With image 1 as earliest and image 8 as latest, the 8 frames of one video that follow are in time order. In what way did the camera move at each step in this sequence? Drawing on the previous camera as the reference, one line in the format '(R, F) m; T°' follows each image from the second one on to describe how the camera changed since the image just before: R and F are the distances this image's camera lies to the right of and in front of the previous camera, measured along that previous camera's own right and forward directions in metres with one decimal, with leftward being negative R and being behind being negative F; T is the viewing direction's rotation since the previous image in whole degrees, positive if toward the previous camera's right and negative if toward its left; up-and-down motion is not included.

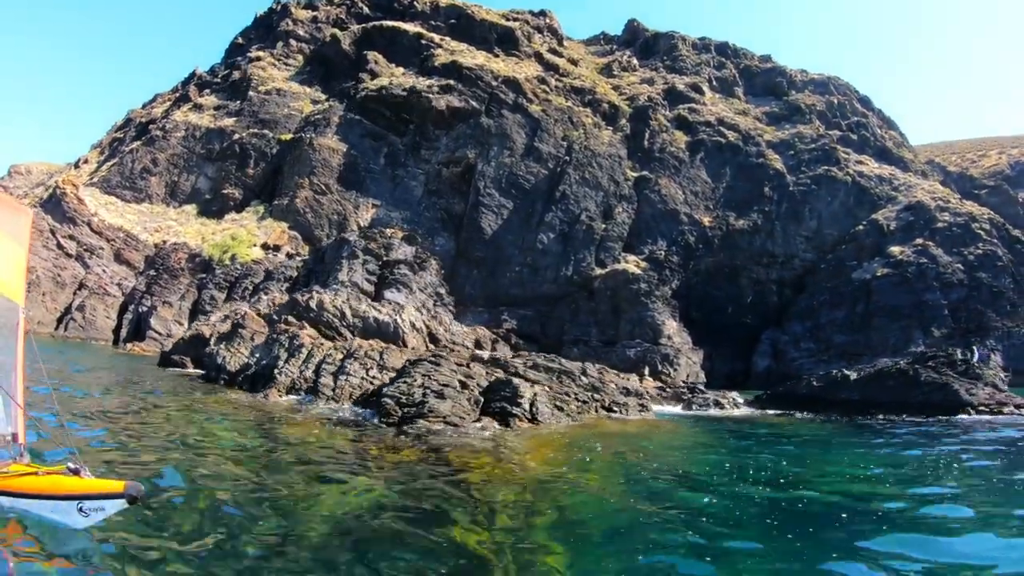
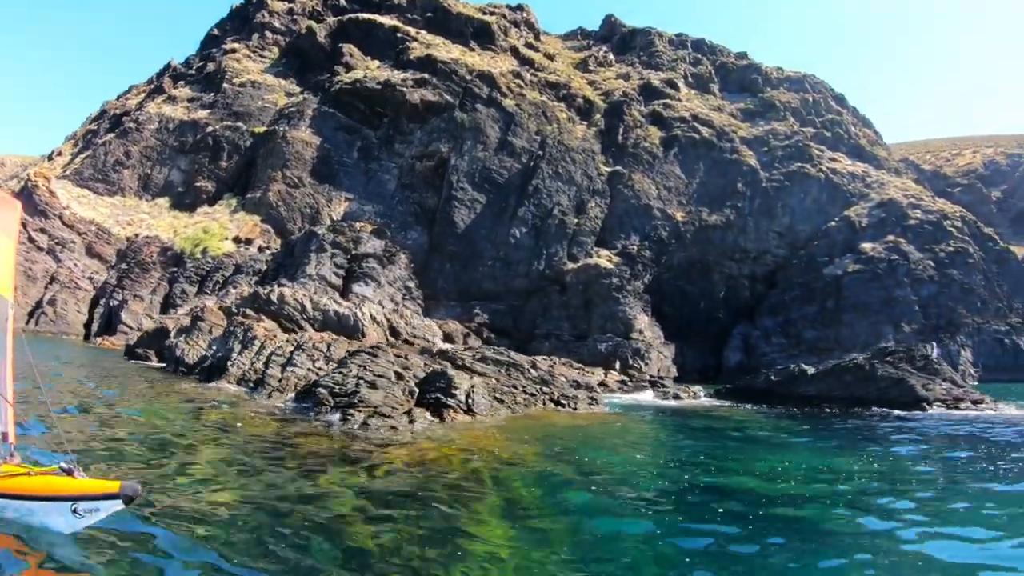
(+0.9, 0.0) m; +1°
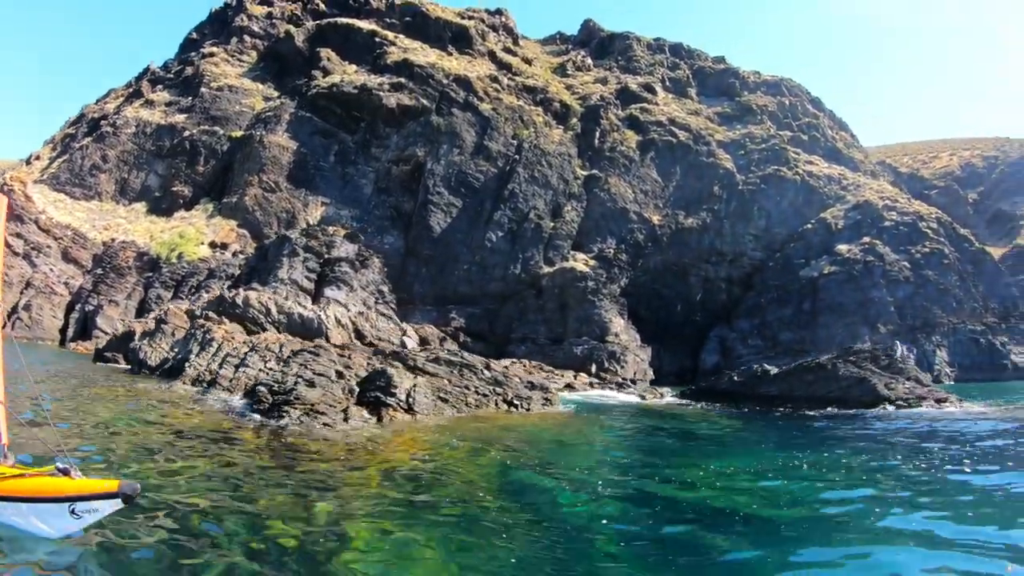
(+0.8, -0.1) m; +1°
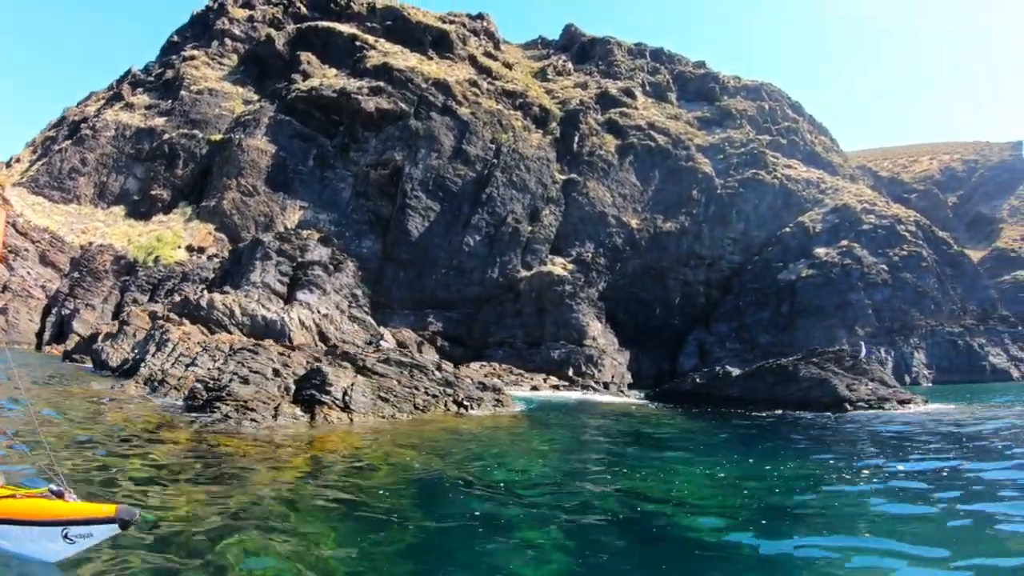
(+0.8, -0.1) m; +1°
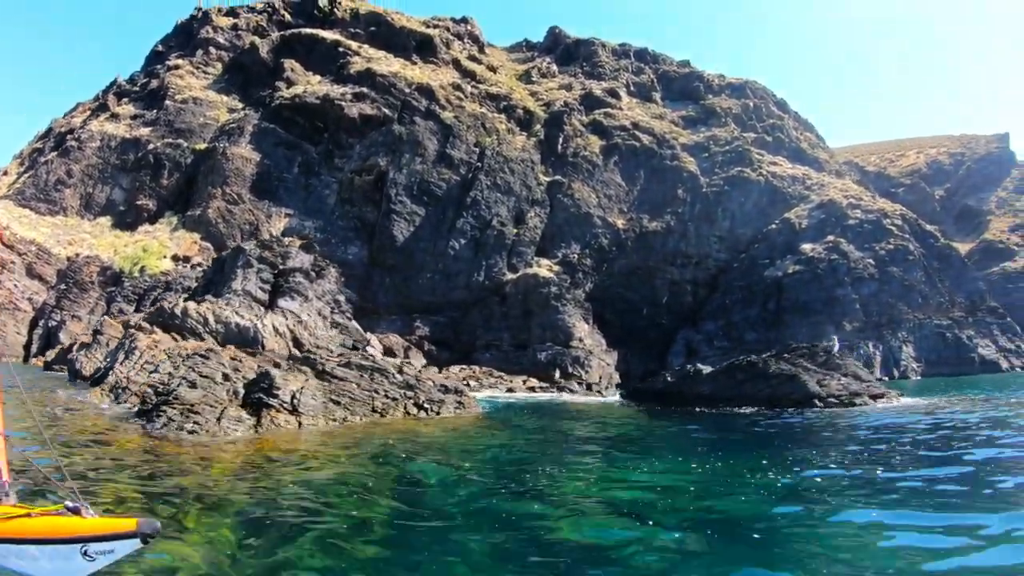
(+0.6, -0.1) m; 0°
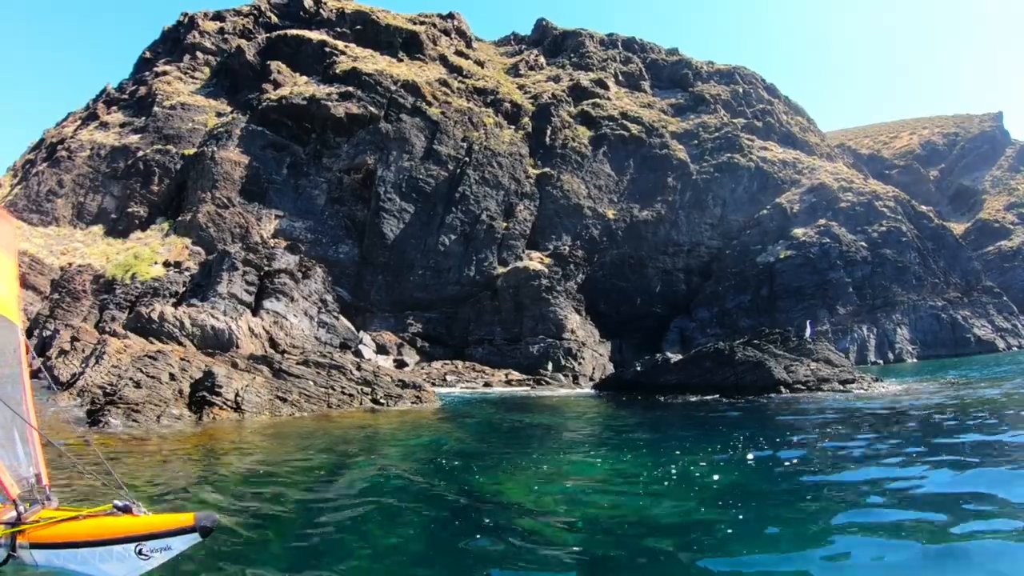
(+0.8, 0.0) m; 0°
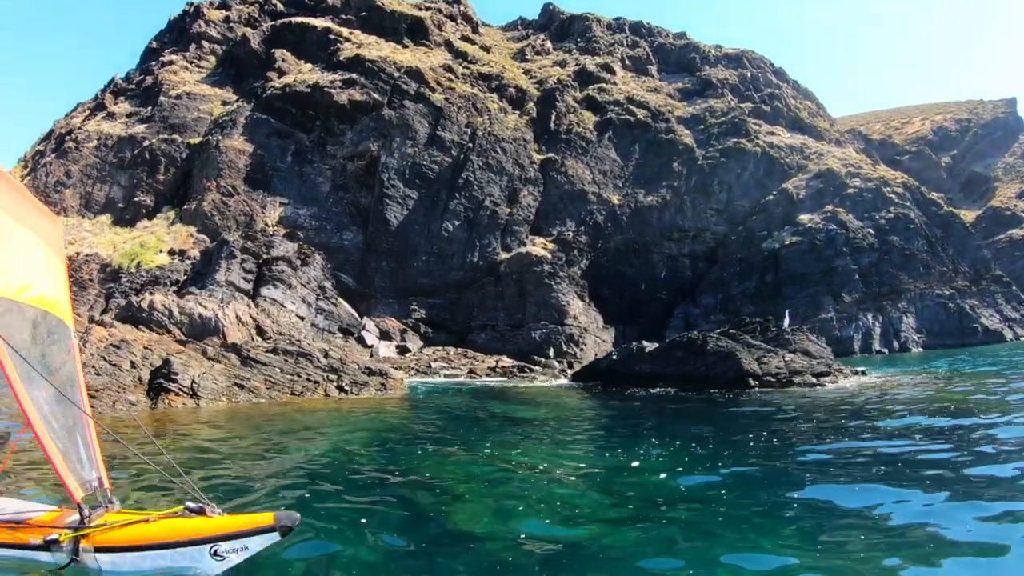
(+0.9, 0.0) m; -1°
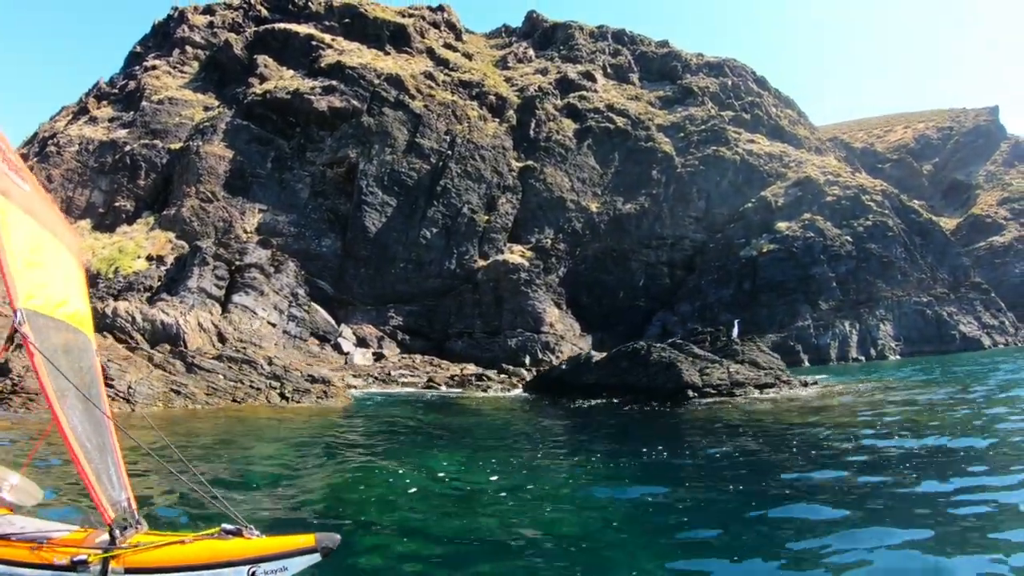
(+0.9, -0.1) m; +1°
